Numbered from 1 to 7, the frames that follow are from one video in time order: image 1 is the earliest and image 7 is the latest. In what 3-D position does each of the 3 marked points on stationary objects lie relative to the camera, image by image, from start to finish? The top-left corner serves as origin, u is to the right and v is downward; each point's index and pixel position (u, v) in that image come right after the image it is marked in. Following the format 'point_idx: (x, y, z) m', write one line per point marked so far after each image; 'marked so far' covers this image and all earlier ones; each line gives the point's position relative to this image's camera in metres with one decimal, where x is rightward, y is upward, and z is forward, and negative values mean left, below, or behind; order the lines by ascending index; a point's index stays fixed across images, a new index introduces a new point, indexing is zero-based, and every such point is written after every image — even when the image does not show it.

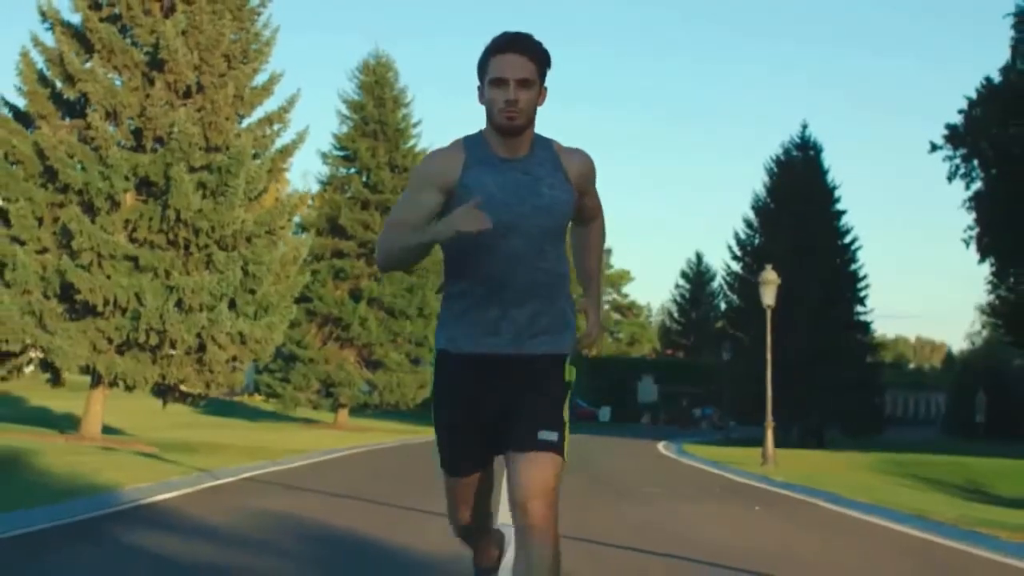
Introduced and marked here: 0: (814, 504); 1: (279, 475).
0: (+3.8, -2.7, +17.3) m
1: (-3.1, -2.5, +18.8) m
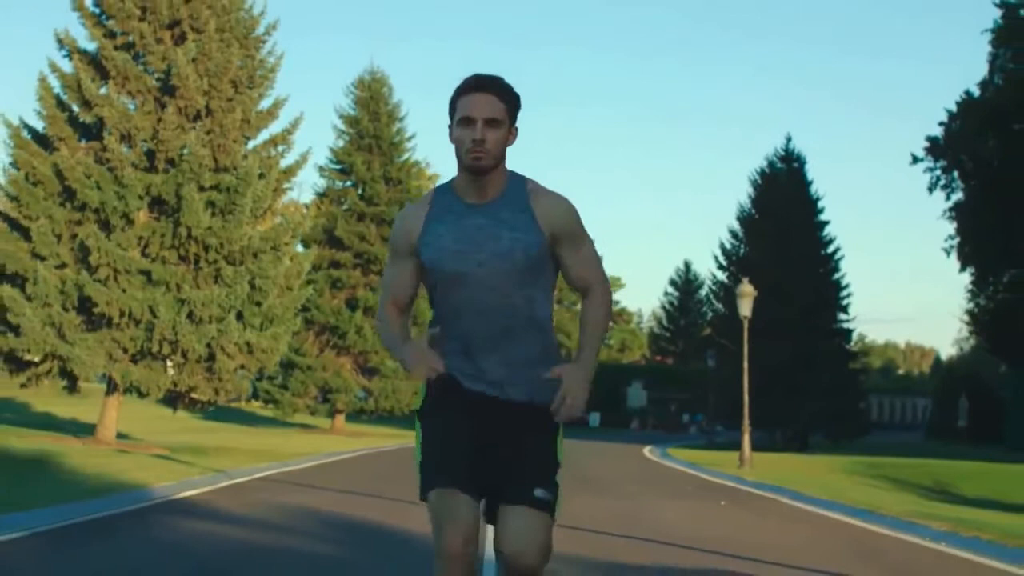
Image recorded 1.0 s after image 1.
0: (+3.7, -2.9, +19.1) m
1: (-3.2, -2.7, +20.5) m
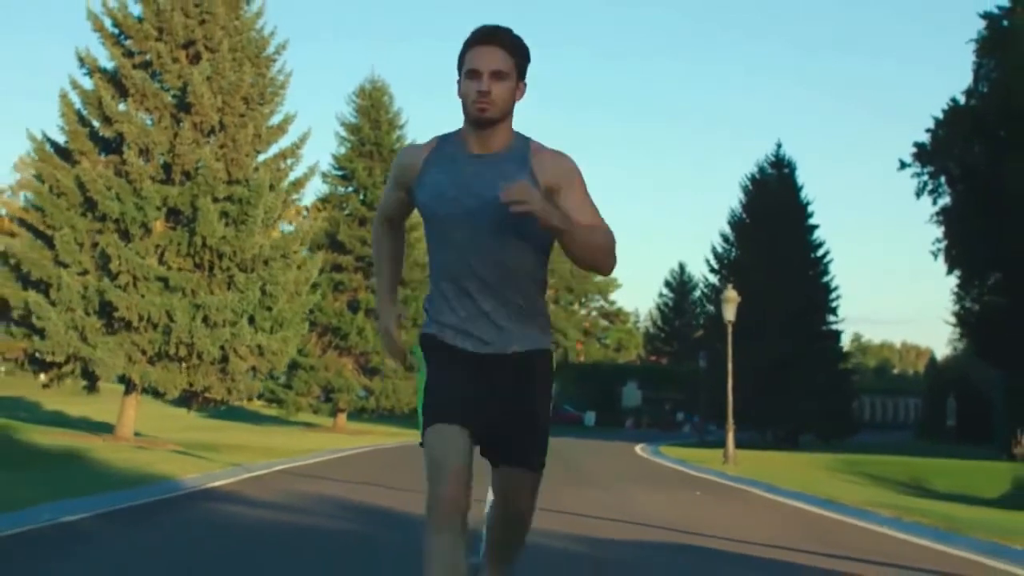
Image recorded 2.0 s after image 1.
0: (+3.6, -3.1, +20.9) m
1: (-3.3, -2.9, +22.2) m
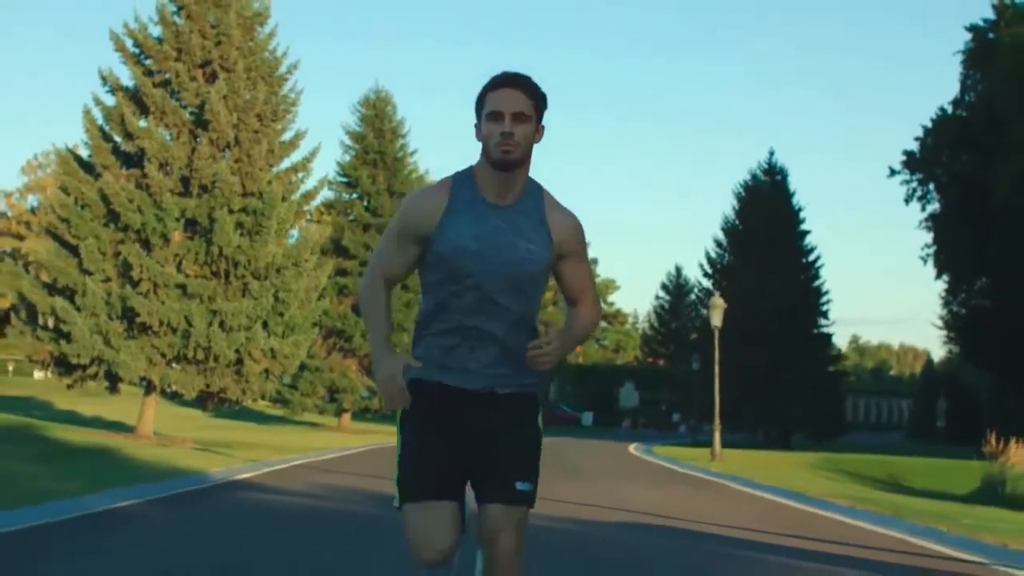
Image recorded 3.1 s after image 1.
0: (+3.6, -3.2, +22.7) m
1: (-3.3, -3.0, +24.1) m
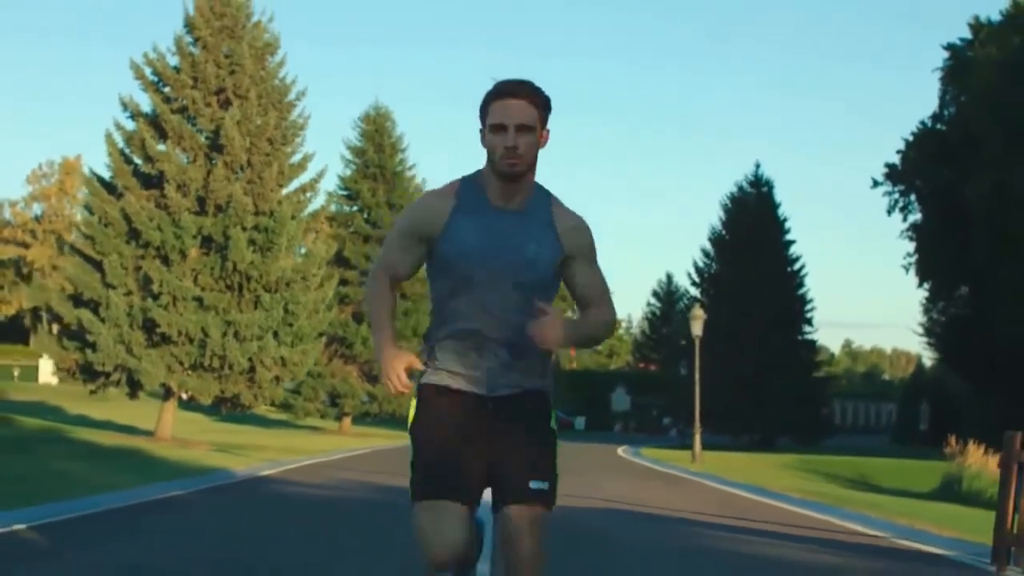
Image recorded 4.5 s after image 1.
0: (+3.5, -3.5, +25.2) m
1: (-3.5, -3.3, +26.5) m
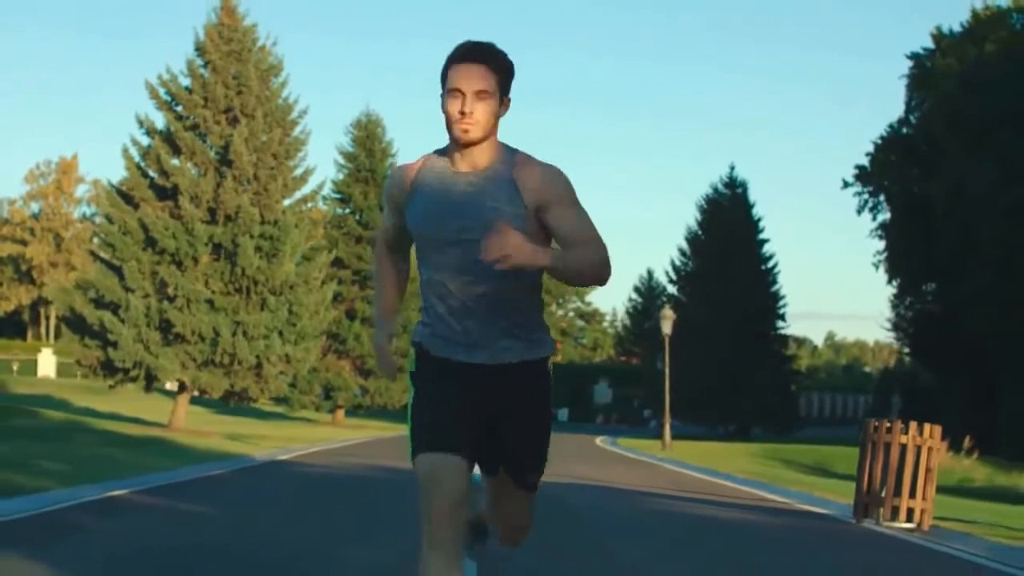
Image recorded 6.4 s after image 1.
0: (+3.2, -3.7, +28.5) m
1: (-3.8, -3.5, +29.8) m
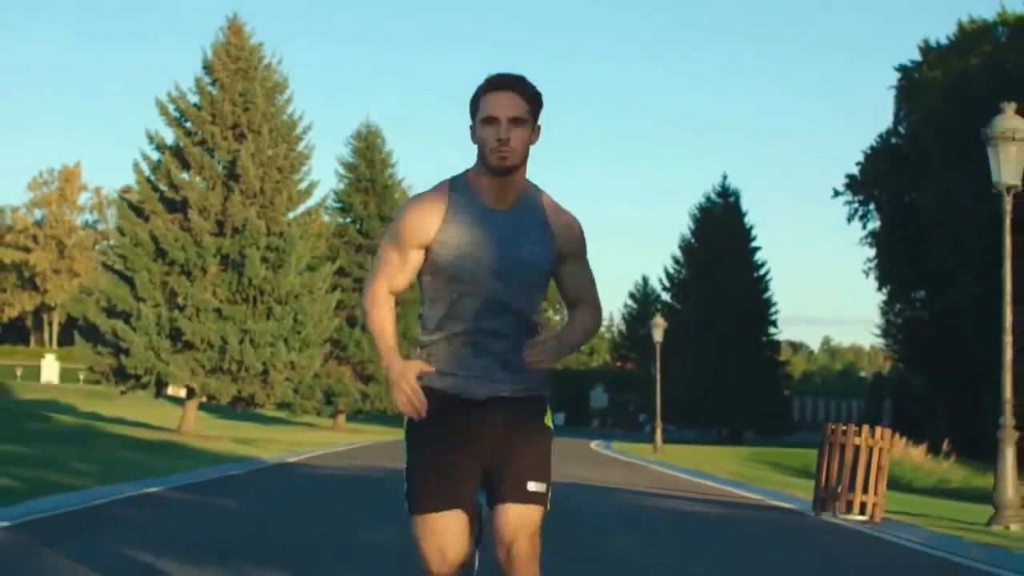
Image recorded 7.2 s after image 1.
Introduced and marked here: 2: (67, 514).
0: (+3.1, -3.9, +30.0) m
1: (-3.9, -3.7, +31.3) m
2: (-5.2, -2.7, +16.6) m
